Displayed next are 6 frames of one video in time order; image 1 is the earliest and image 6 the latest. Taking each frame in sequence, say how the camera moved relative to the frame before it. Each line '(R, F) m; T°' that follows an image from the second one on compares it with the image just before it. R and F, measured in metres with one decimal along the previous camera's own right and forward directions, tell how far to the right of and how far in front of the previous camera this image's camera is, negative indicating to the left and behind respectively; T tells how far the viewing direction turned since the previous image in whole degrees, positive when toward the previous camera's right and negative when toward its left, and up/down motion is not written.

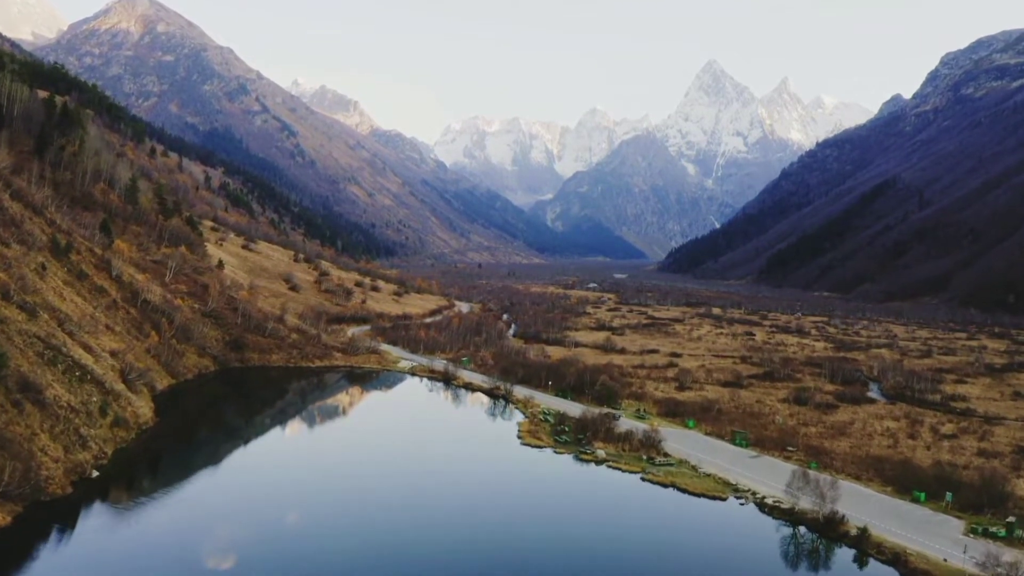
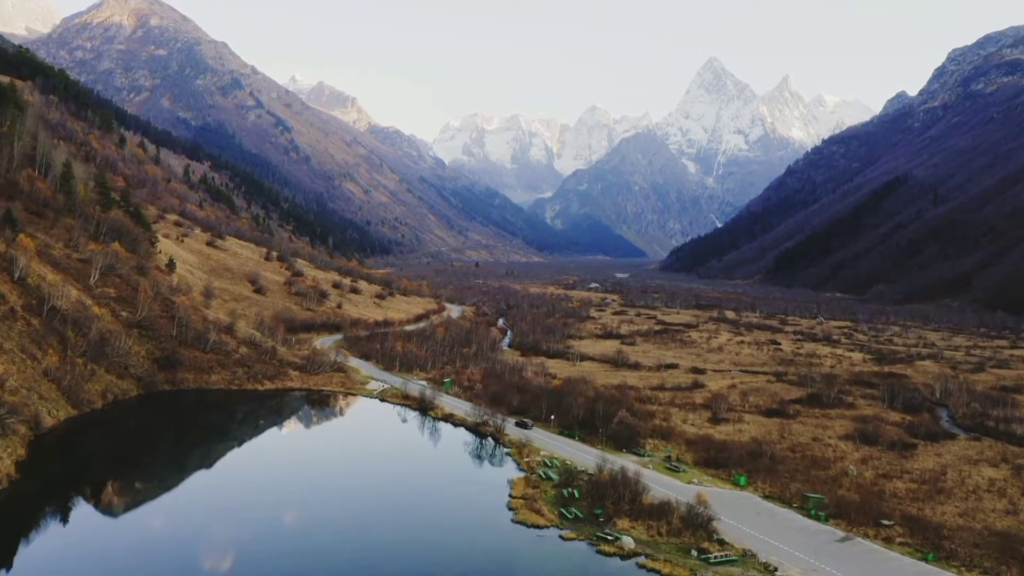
(+0.6, +16.3) m; 0°
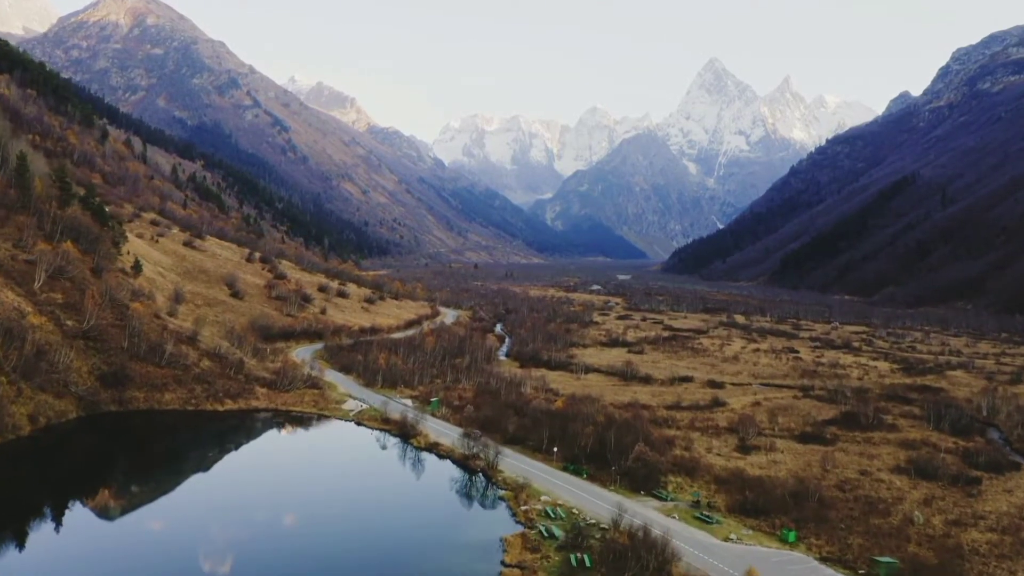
(+0.3, +9.1) m; 0°
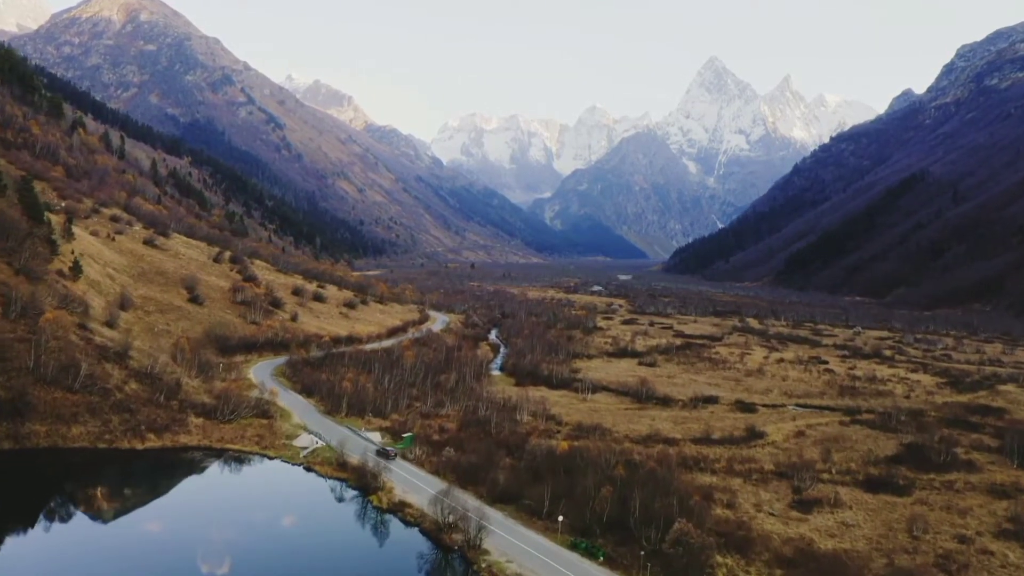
(+0.5, +12.7) m; 0°
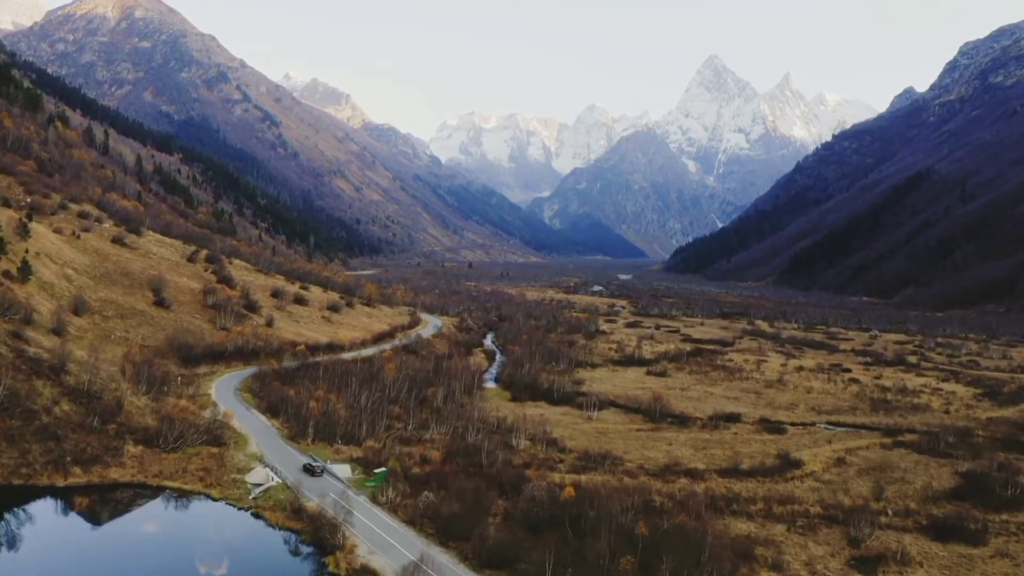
(+0.3, +8.5) m; 0°
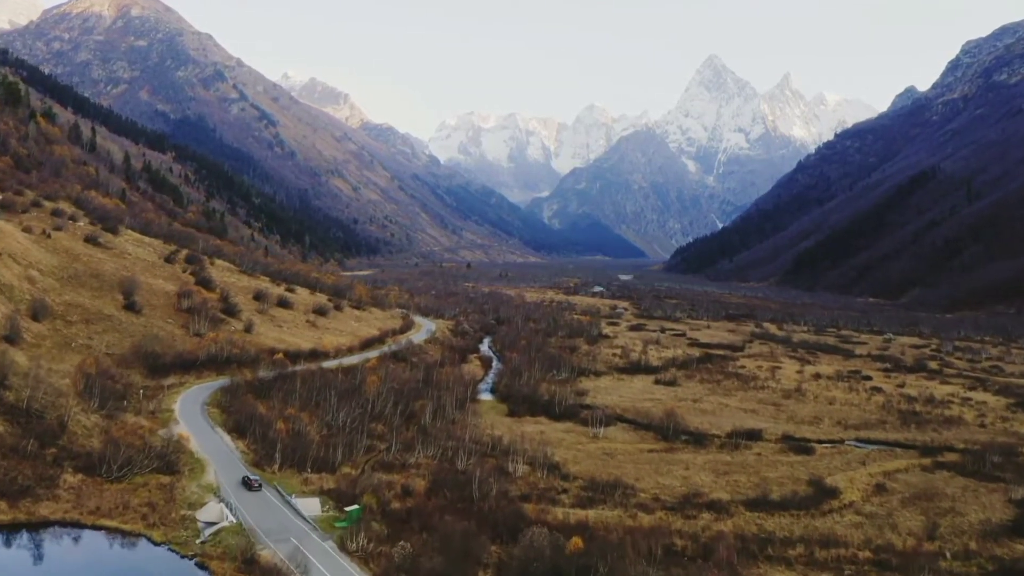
(+0.2, +6.3) m; 0°
